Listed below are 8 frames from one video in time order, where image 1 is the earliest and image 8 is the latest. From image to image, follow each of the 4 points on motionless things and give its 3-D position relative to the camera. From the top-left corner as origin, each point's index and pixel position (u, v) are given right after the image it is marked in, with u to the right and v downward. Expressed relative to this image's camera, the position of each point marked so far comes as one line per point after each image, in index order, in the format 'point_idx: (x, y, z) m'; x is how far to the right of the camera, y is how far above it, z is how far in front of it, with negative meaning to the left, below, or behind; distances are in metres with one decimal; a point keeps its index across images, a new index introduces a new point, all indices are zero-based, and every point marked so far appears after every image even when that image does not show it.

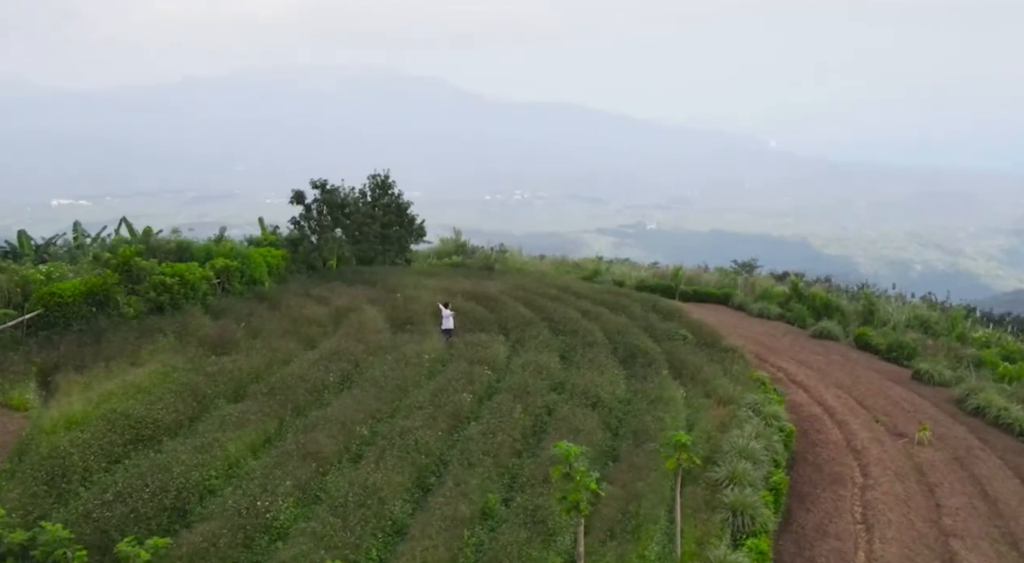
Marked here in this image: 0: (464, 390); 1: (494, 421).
0: (-0.8, -1.9, +15.0) m
1: (-0.3, -2.3, +13.7) m
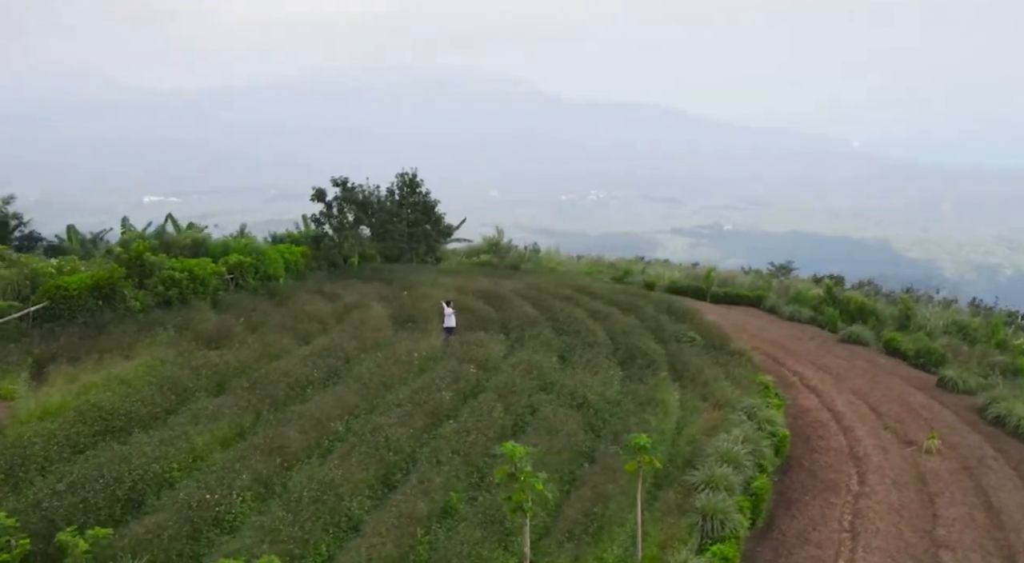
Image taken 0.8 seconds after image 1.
0: (-1.1, -1.9, +15.0) m
1: (-0.6, -2.2, +13.6) m
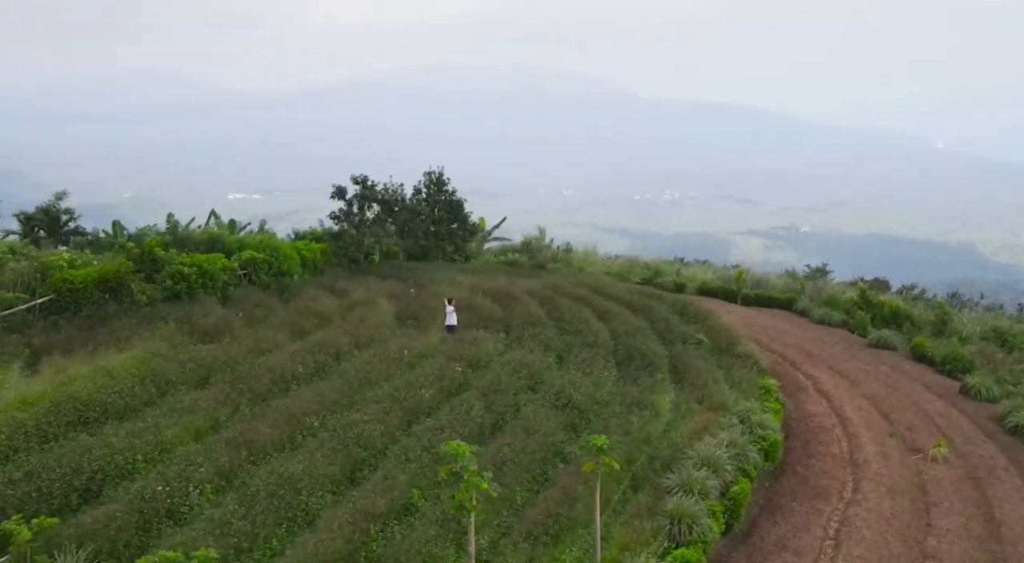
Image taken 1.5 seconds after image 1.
0: (-1.4, -1.8, +14.9) m
1: (-1.0, -2.2, +13.5) m
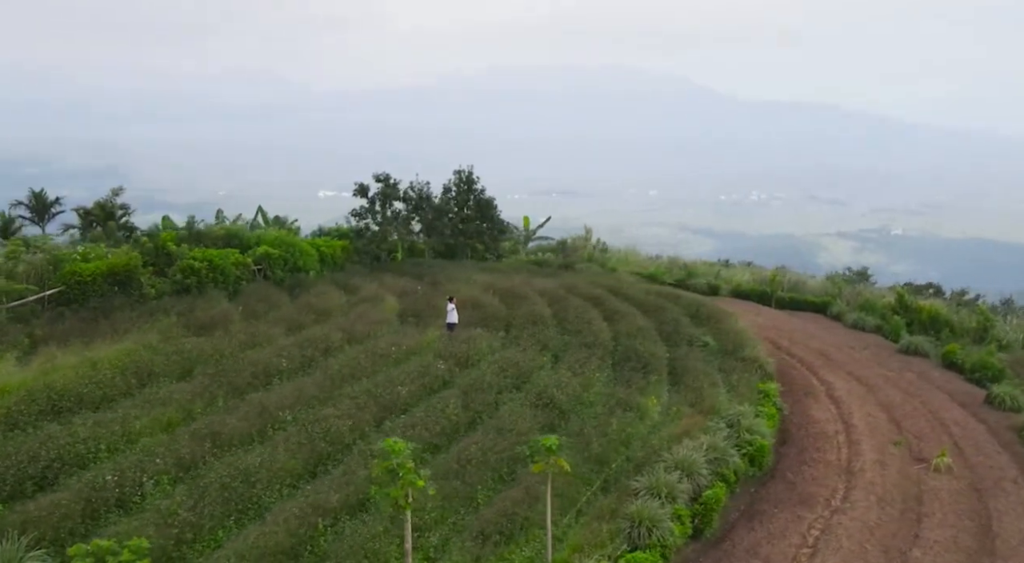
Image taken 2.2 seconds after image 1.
0: (-1.7, -1.8, +14.9) m
1: (-1.4, -2.1, +13.5) m
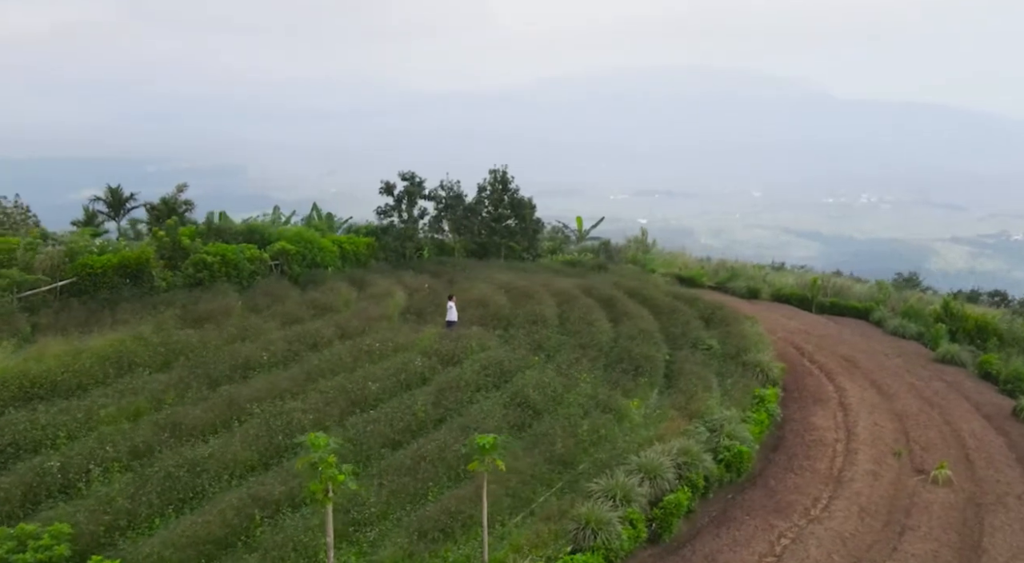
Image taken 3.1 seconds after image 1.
0: (-2.2, -1.7, +14.9) m
1: (-1.9, -2.1, +13.5) m
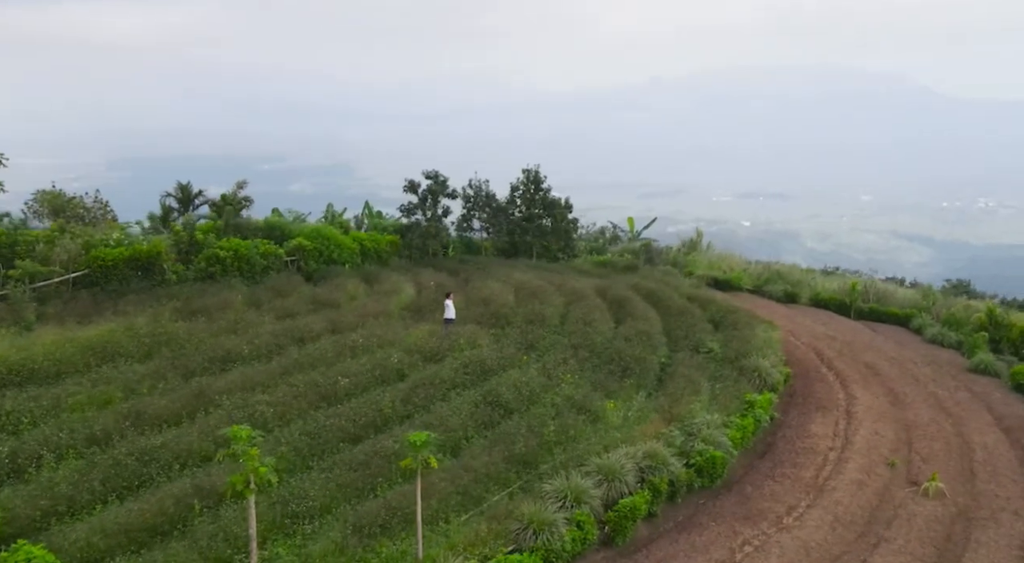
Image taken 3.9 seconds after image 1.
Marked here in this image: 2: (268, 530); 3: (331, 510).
0: (-2.7, -1.6, +15.1) m
1: (-2.5, -2.0, +13.6) m
2: (-2.8, -2.9, +10.1) m
3: (-2.3, -2.9, +10.7) m
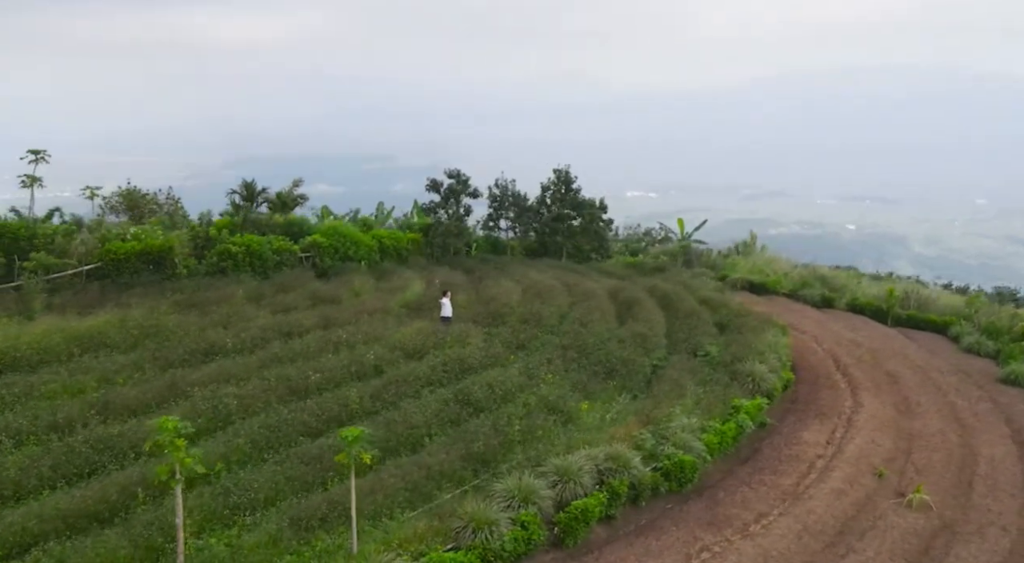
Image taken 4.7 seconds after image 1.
0: (-3.1, -1.6, +15.3) m
1: (-3.1, -1.9, +13.8) m
2: (-3.6, -2.9, +10.4) m
3: (-3.0, -2.8, +10.9) m
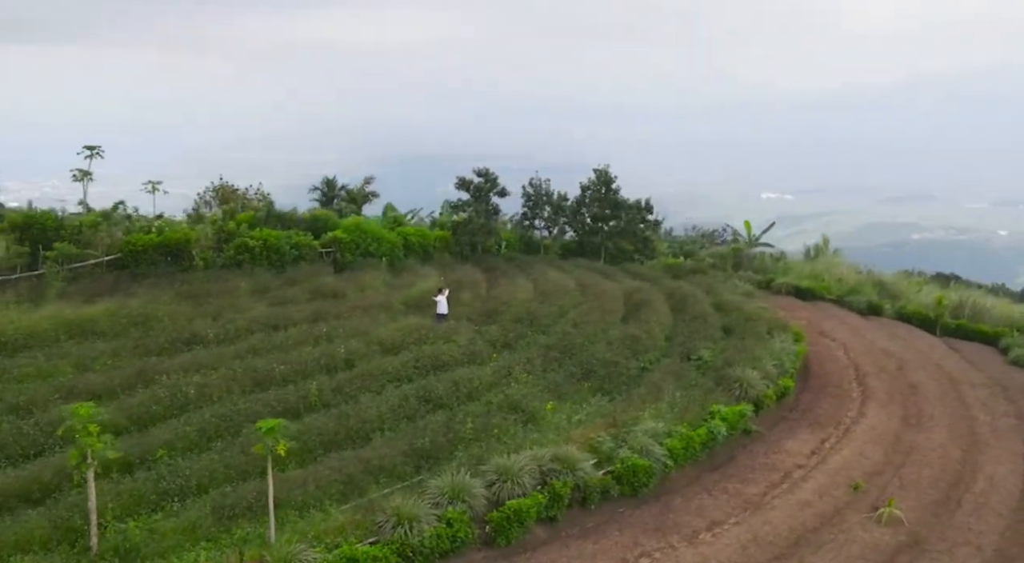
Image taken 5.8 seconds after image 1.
0: (-3.8, -1.5, +15.7) m
1: (-3.8, -1.9, +14.2) m
2: (-4.7, -2.8, +10.8) m
3: (-4.1, -2.7, +11.3) m
